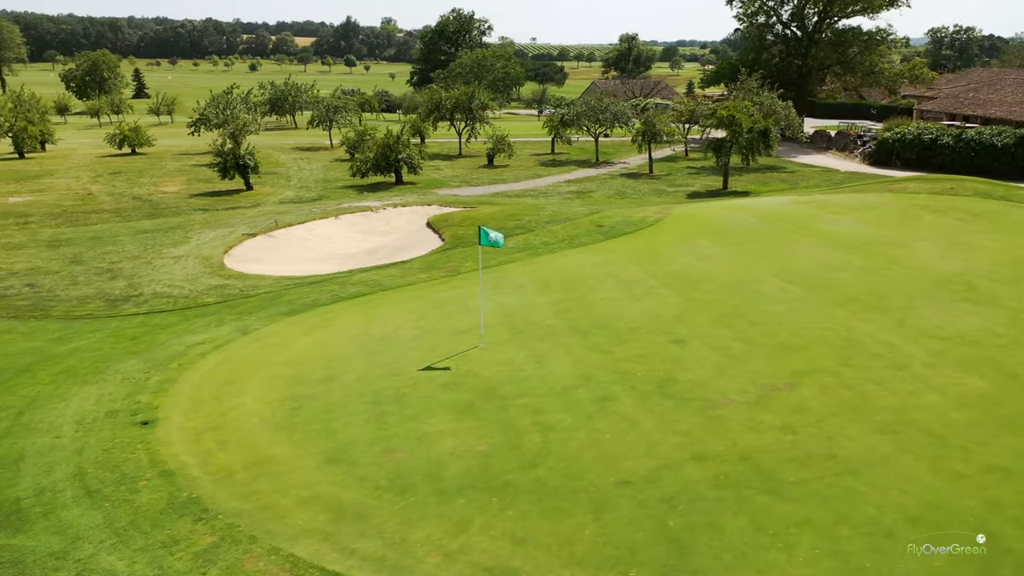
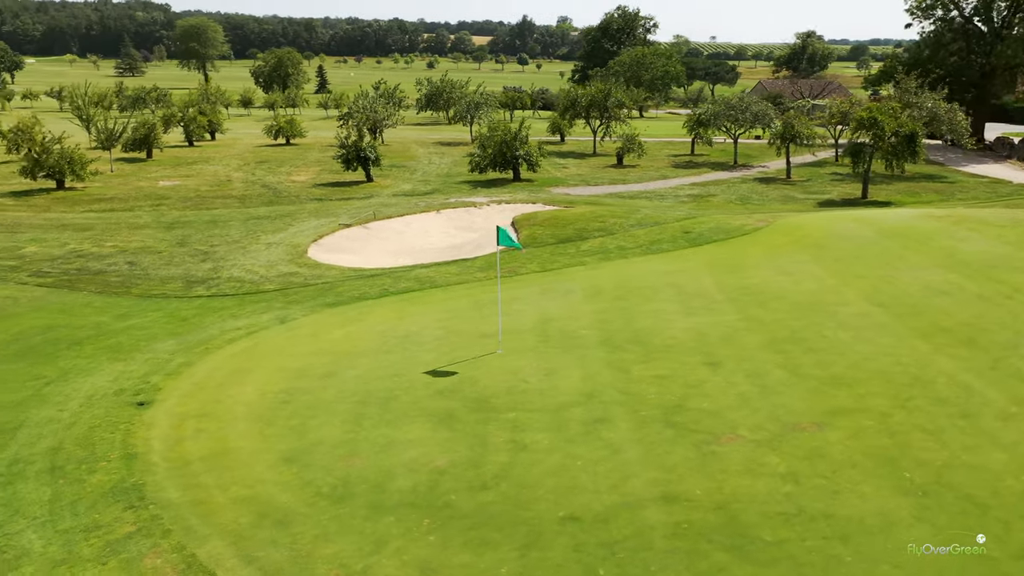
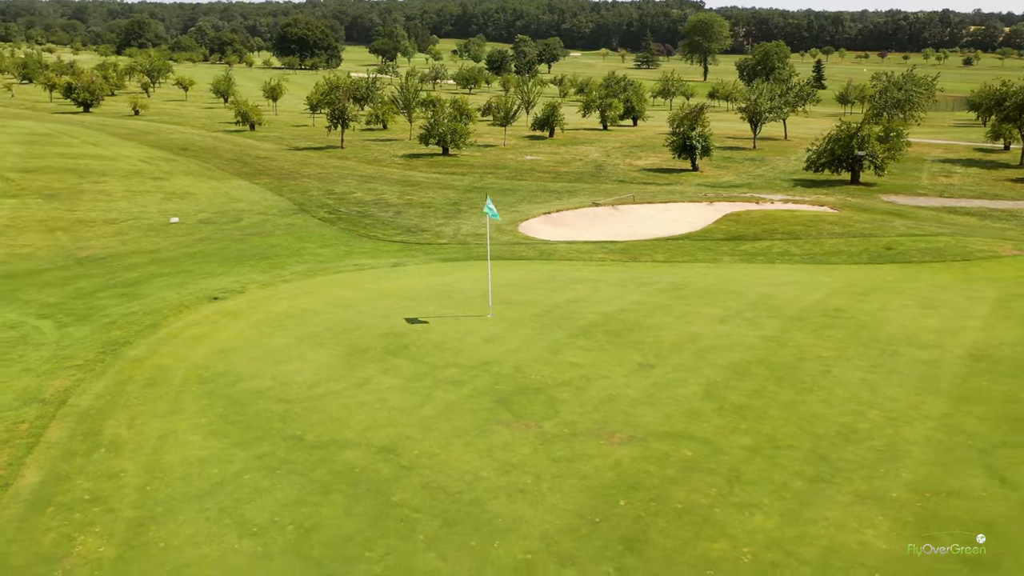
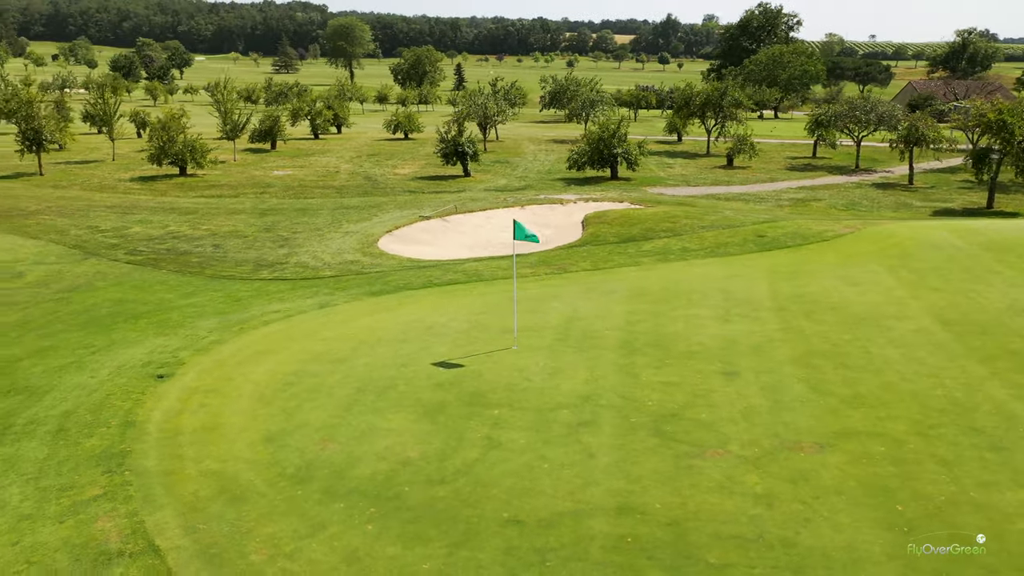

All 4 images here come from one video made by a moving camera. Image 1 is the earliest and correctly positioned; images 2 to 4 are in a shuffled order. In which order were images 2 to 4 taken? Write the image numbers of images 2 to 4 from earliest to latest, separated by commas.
2, 4, 3
